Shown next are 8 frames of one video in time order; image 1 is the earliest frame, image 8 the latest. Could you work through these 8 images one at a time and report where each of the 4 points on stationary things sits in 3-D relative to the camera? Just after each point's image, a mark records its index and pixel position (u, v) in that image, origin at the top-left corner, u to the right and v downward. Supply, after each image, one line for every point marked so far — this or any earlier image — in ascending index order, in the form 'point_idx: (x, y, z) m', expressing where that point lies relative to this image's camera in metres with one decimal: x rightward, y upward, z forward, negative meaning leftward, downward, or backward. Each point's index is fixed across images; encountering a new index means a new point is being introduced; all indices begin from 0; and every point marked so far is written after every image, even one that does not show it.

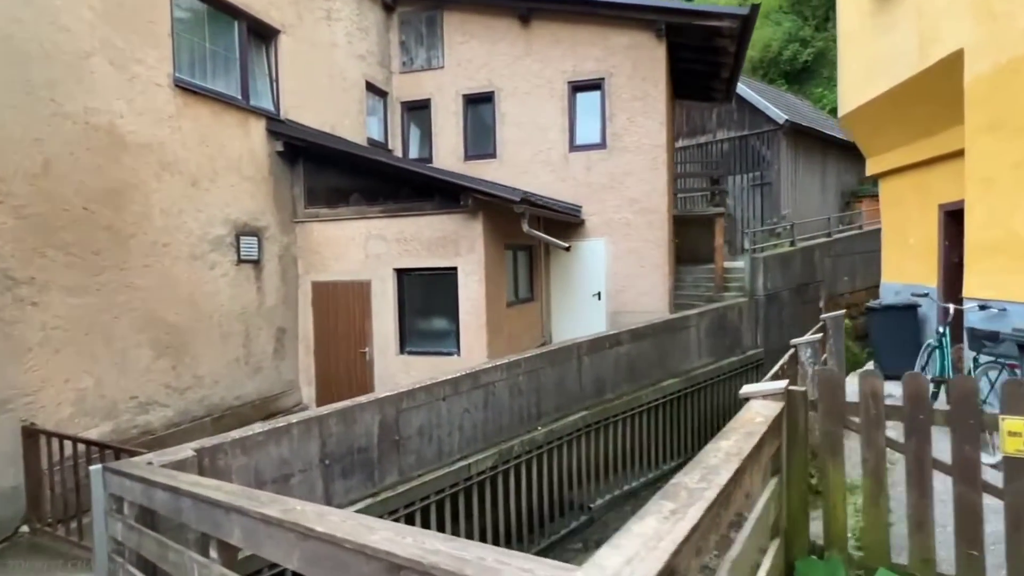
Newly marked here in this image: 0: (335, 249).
0: (-2.7, +0.6, +8.9) m
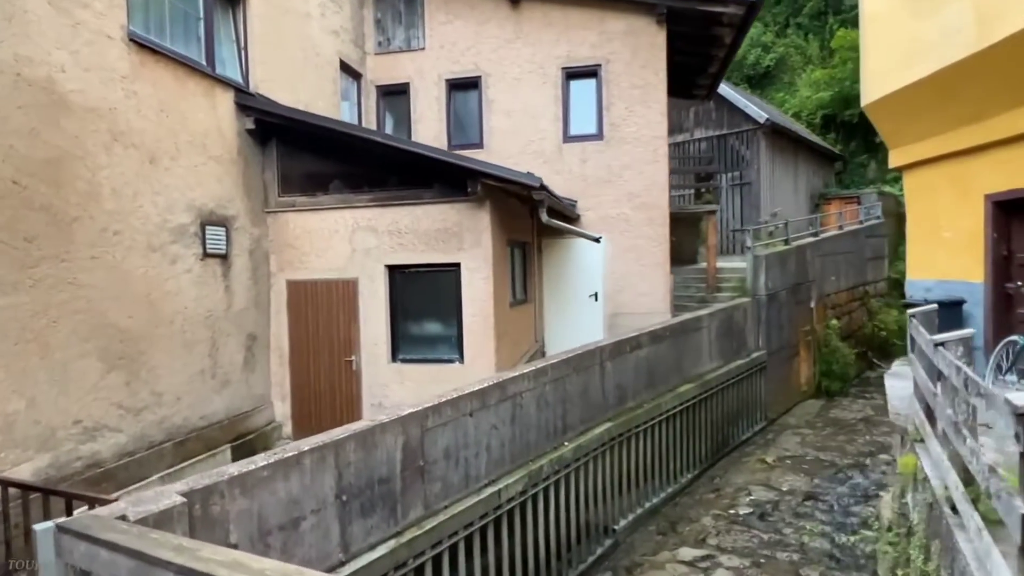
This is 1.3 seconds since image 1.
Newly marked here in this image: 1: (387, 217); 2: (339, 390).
0: (-2.6, +0.6, +7.7) m
1: (-1.6, +0.9, +7.5) m
2: (-2.3, -1.4, +7.7) m
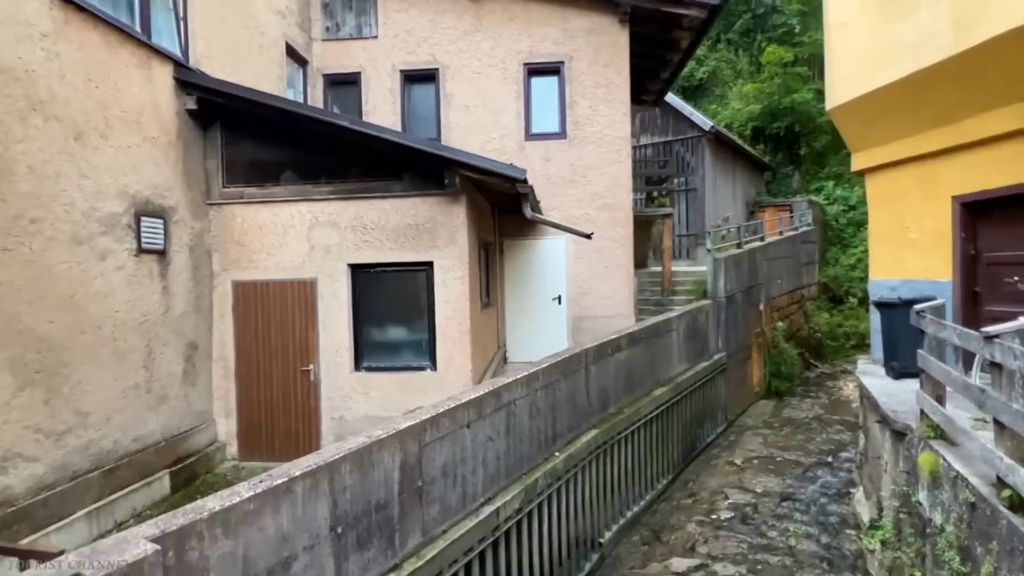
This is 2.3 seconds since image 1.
0: (-2.9, +0.6, +6.9) m
1: (-1.9, +0.9, +6.9) m
2: (-2.6, -1.4, +6.9) m
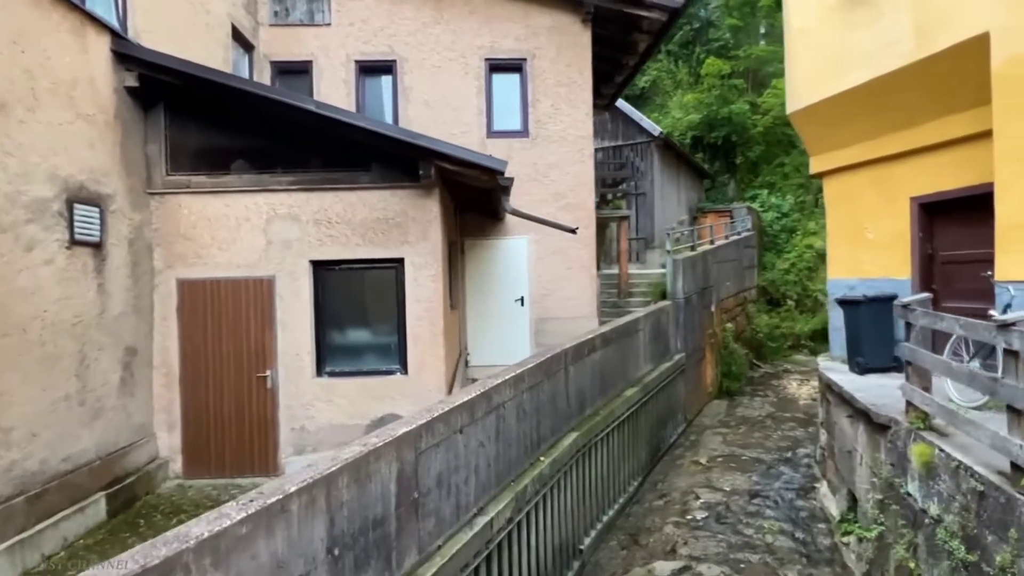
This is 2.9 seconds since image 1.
0: (-3.2, +0.6, +6.3) m
1: (-2.2, +0.9, +6.3) m
2: (-2.9, -1.4, +6.3) m
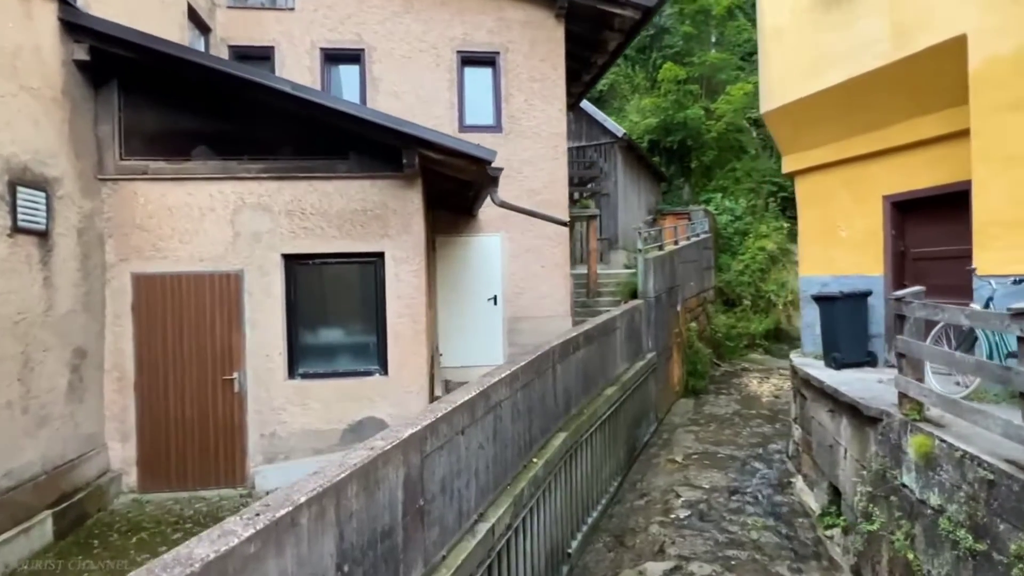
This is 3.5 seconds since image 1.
0: (-3.3, +0.6, +5.8) m
1: (-2.3, +1.0, +5.9) m
2: (-3.0, -1.3, +5.8) m
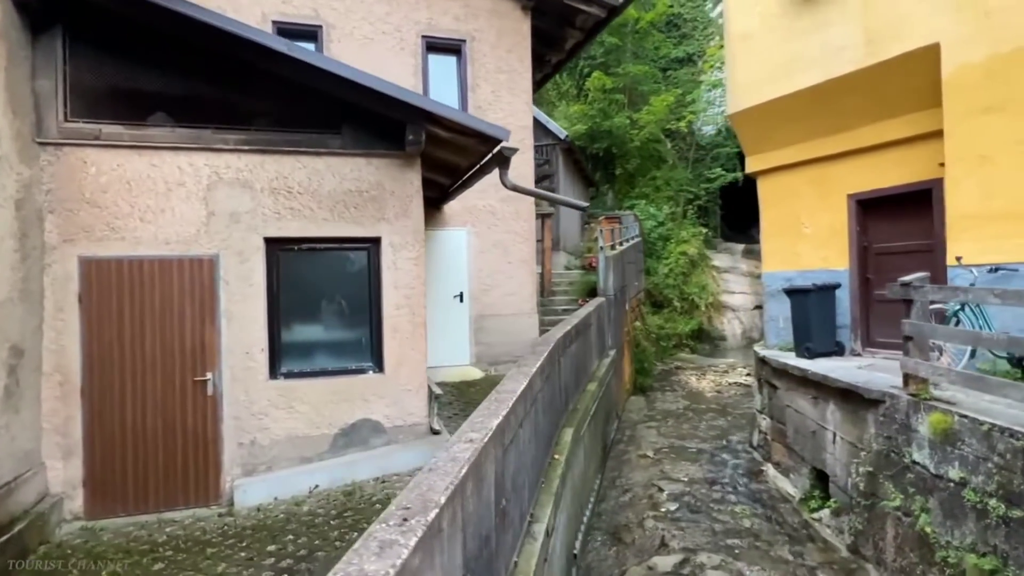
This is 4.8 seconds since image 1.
0: (-3.2, +0.8, +4.9) m
1: (-2.2, +1.1, +5.2) m
2: (-2.8, -1.2, +5.0) m
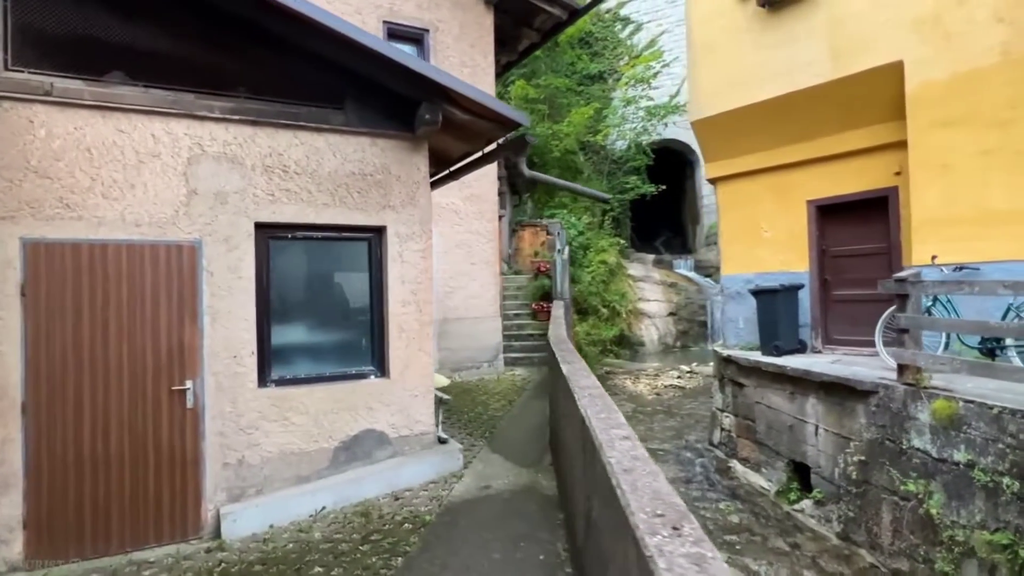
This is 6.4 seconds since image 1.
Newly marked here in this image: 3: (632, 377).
0: (-2.9, +0.8, +4.0) m
1: (-2.0, +1.1, +4.5) m
2: (-2.6, -1.2, +4.1) m
3: (+3.2, -2.4, +15.4) m
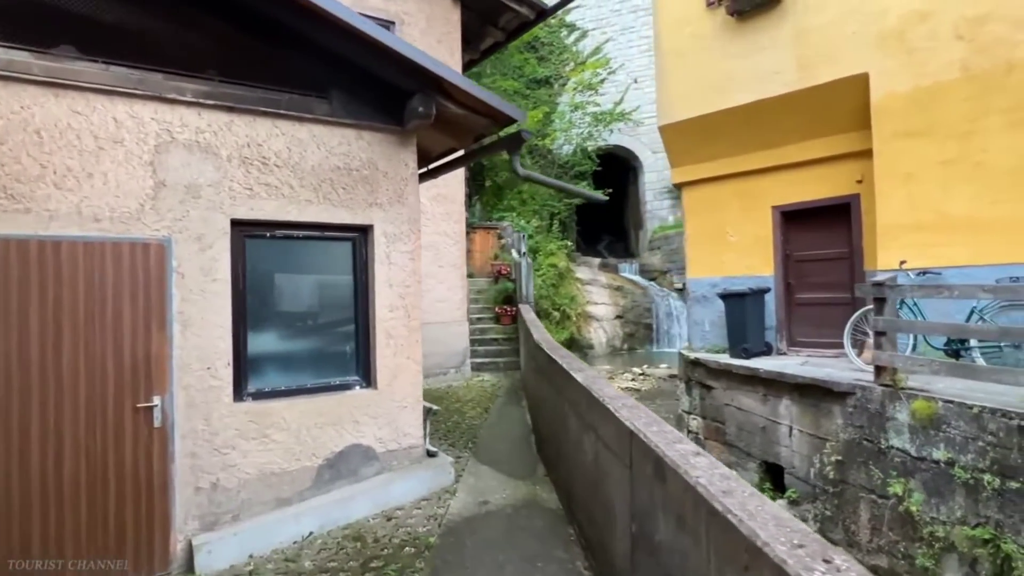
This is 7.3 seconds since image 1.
0: (-2.8, +0.8, +3.5) m
1: (-1.9, +1.1, +4.1) m
2: (-2.5, -1.2, +3.6) m
3: (+2.0, -2.5, +15.5) m
